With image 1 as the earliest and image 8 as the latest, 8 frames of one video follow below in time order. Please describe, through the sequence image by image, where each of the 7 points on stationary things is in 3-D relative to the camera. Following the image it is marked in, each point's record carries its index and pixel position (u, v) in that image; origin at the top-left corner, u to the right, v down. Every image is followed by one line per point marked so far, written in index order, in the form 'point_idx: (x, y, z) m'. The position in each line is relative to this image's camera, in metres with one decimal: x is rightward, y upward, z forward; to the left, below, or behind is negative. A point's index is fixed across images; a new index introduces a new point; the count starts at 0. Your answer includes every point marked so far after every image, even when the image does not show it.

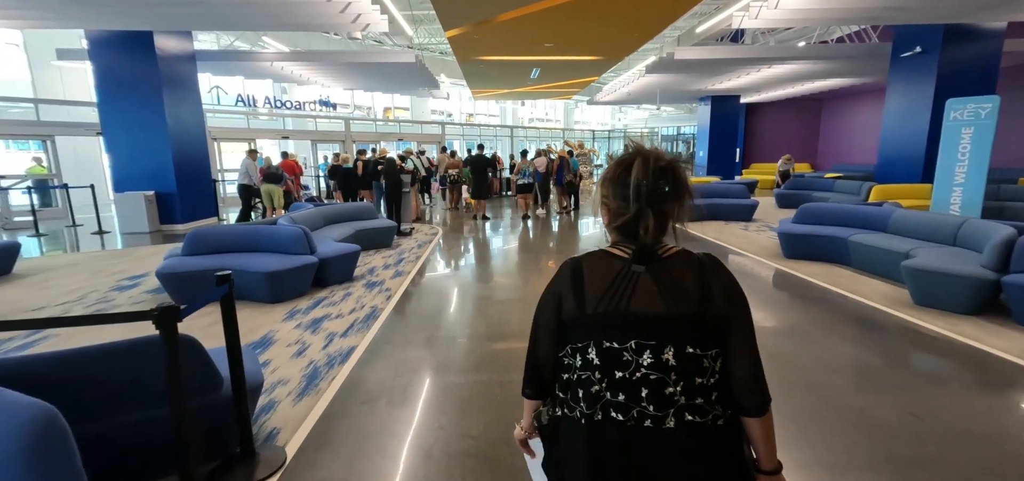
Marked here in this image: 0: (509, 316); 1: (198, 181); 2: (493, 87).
0: (-0.1, -0.7, +4.1) m
1: (-6.1, +1.2, +8.4) m
2: (-0.6, +5.2, +14.7) m
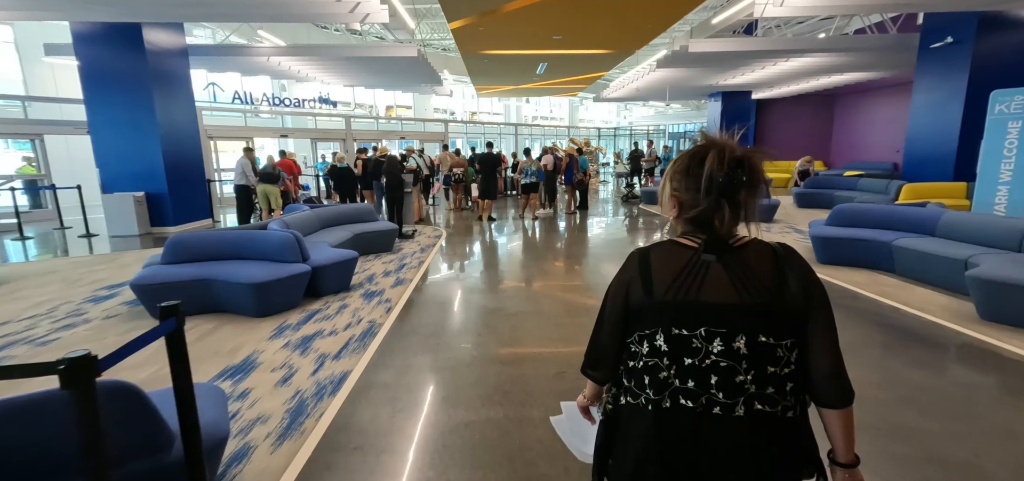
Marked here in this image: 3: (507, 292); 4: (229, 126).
0: (0.0, -0.7, +3.7) m
1: (-5.9, +1.1, +8.0) m
2: (-0.5, +5.2, +14.3) m
3: (-0.1, -0.5, +4.8) m
4: (-7.7, +3.1, +11.8) m
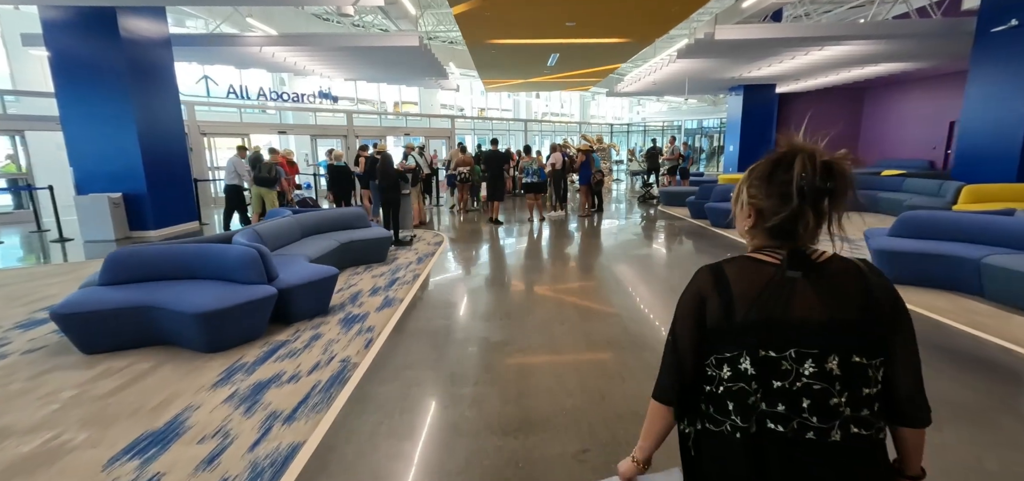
0: (+0.1, -0.9, +3.0) m
1: (-5.8, +1.0, +7.4) m
2: (-0.2, +5.1, +13.5) m
3: (0.0, -0.7, +4.1) m
4: (-7.5, +3.1, +11.2) m
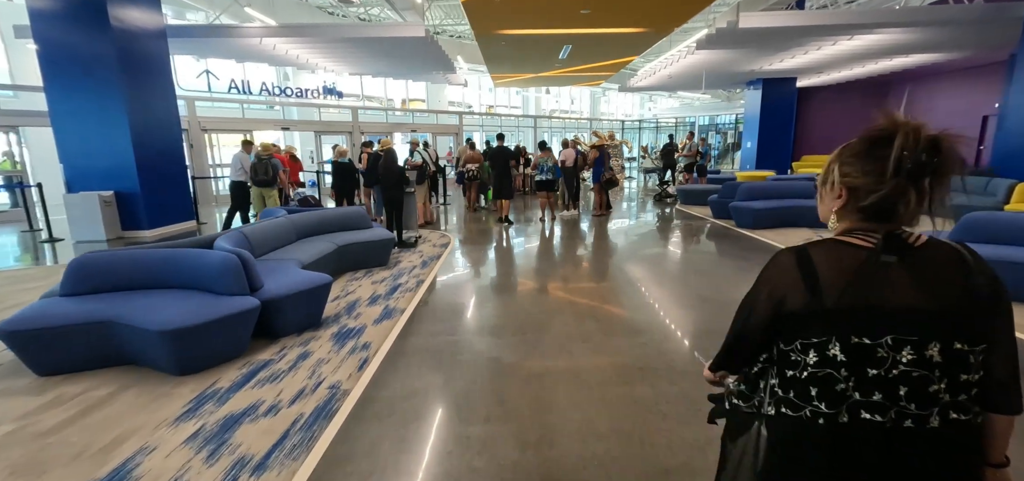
0: (+0.2, -0.9, +2.6) m
1: (-5.6, +1.0, +7.1) m
2: (+0.1, +5.2, +13.1) m
3: (+0.1, -0.7, +3.7) m
4: (-7.2, +3.1, +10.9) m
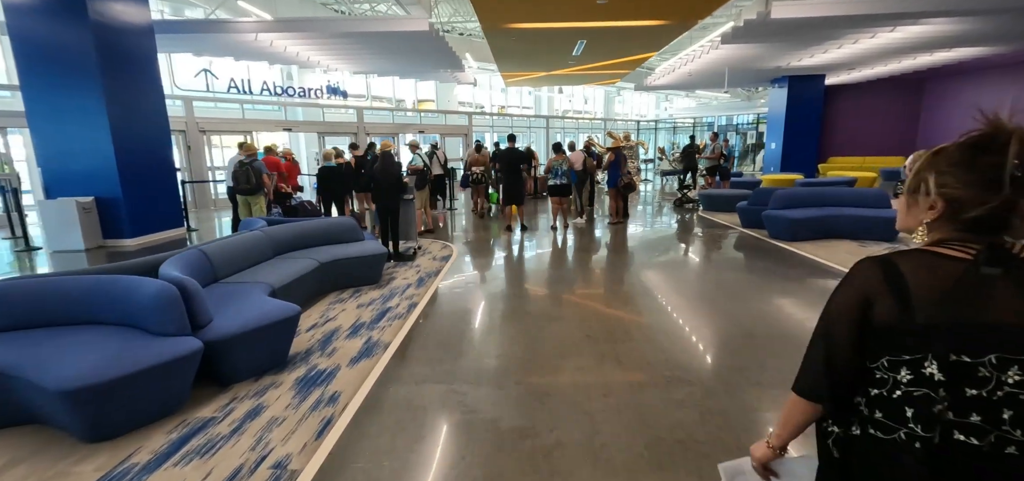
0: (+0.2, -1.1, +2.0) m
1: (-5.5, +0.9, +6.6) m
2: (+0.4, +5.0, +12.5) m
3: (+0.1, -0.9, +3.1) m
4: (-7.0, +3.0, +10.5) m
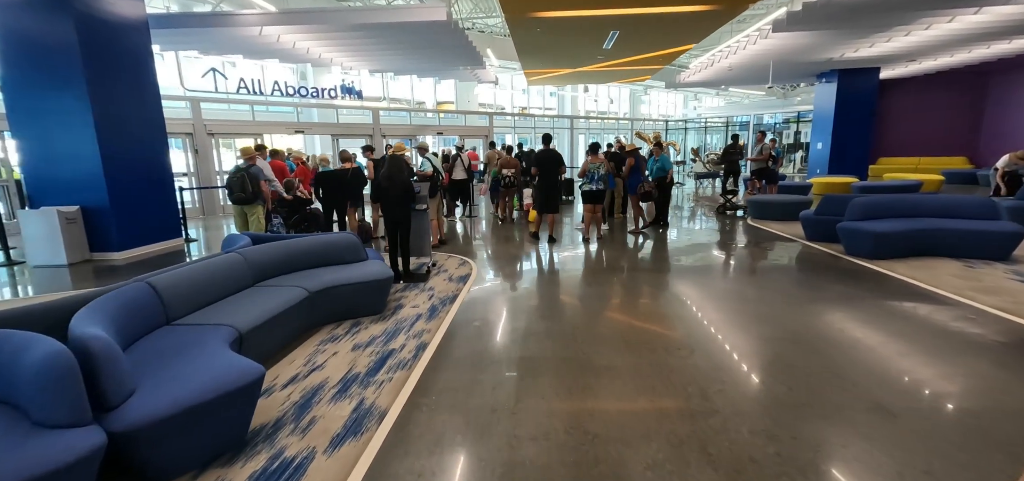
0: (+0.3, -1.2, +1.2) m
1: (-5.1, +0.7, +6.1) m
2: (+1.1, +4.8, +11.7) m
3: (+0.3, -1.0, +2.3) m
4: (-6.4, +2.8, +10.0) m
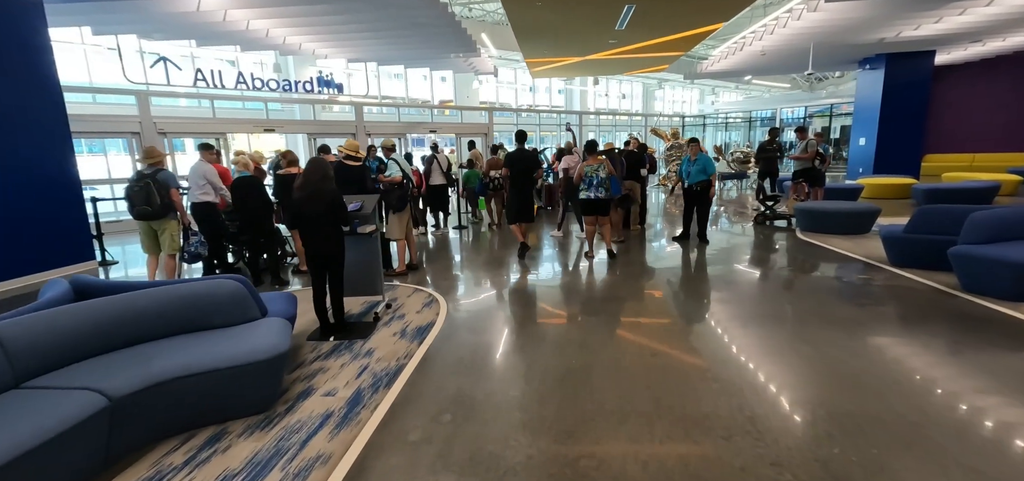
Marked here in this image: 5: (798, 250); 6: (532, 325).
0: (+0.1, -1.5, -0.2) m
1: (-5.2, +0.4, +4.8) m
2: (+1.1, +4.5, +10.2) m
3: (+0.1, -1.3, +0.9) m
4: (-6.5, +2.5, +8.7) m
5: (+4.0, -0.2, +5.9) m
6: (+0.3, -0.8, +3.8) m
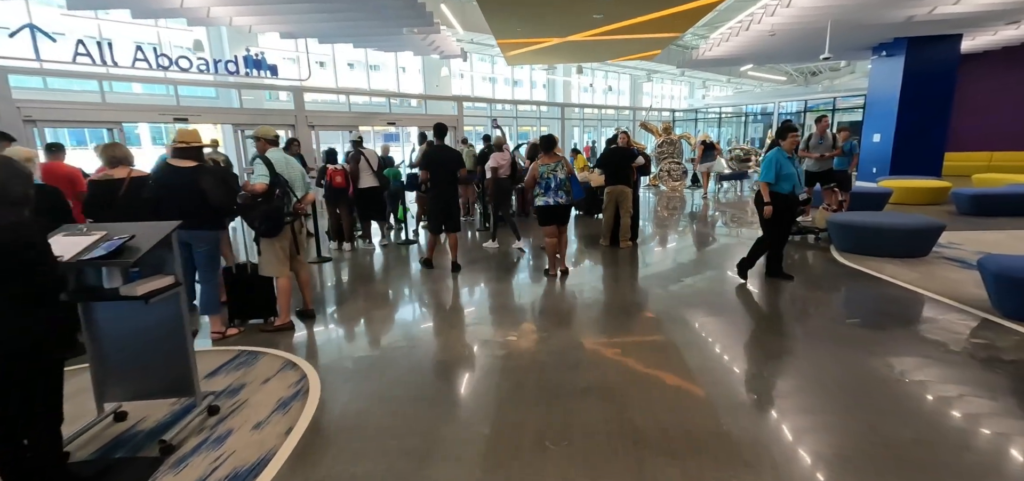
0: (-0.2, -1.9, -1.8) m
1: (-5.7, +0.1, +3.0) m
2: (+0.4, +4.2, +8.7) m
3: (-0.3, -1.6, -0.7) m
4: (-7.1, +2.2, +6.9) m
5: (+3.5, -0.5, +4.5) m
6: (-0.1, -1.1, +2.2) m
